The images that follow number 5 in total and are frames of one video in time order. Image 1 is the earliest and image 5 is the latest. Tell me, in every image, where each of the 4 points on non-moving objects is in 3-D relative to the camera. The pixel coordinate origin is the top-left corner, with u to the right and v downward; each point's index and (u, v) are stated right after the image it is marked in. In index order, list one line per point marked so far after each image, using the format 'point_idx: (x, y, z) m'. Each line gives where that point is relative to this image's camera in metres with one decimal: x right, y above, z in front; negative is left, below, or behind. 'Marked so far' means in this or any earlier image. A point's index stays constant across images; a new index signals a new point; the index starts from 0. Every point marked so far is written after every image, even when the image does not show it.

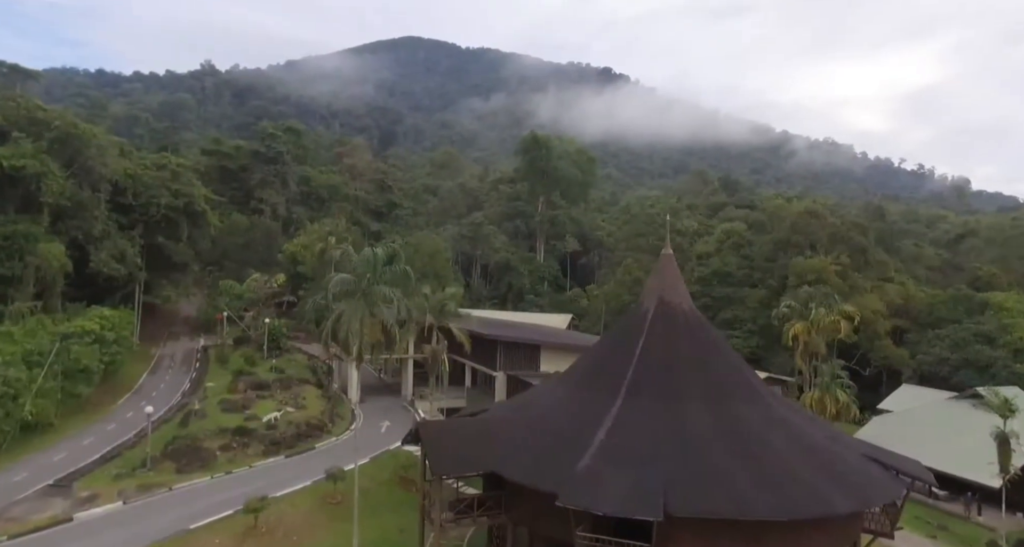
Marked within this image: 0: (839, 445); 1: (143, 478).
0: (+5.9, -3.1, +13.8) m
1: (-8.7, -4.8, +18.0) m
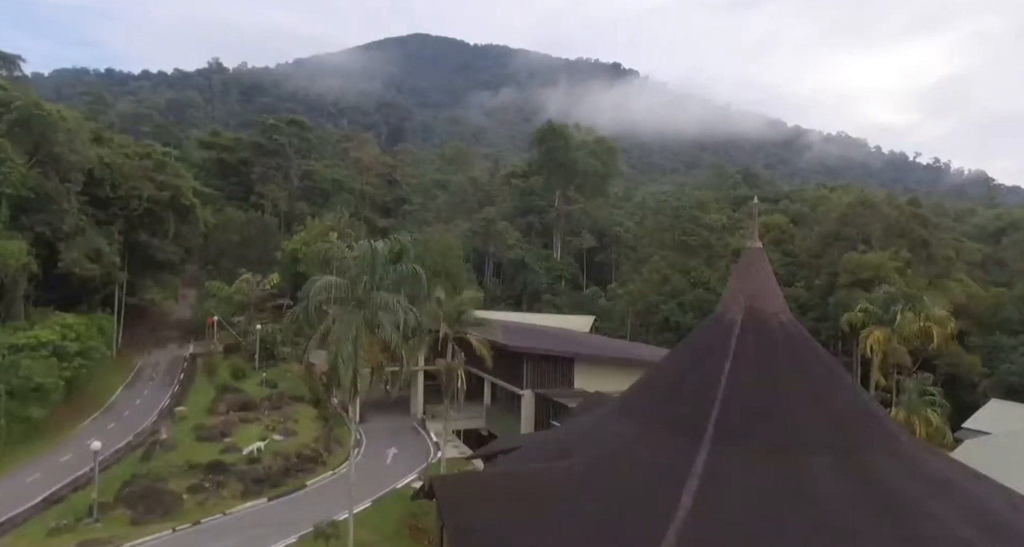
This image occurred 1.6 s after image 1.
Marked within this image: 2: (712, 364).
0: (+6.5, -3.1, +9.9) m
1: (-7.9, -4.8, +14.4) m
2: (+3.1, -1.4, +11.8) m
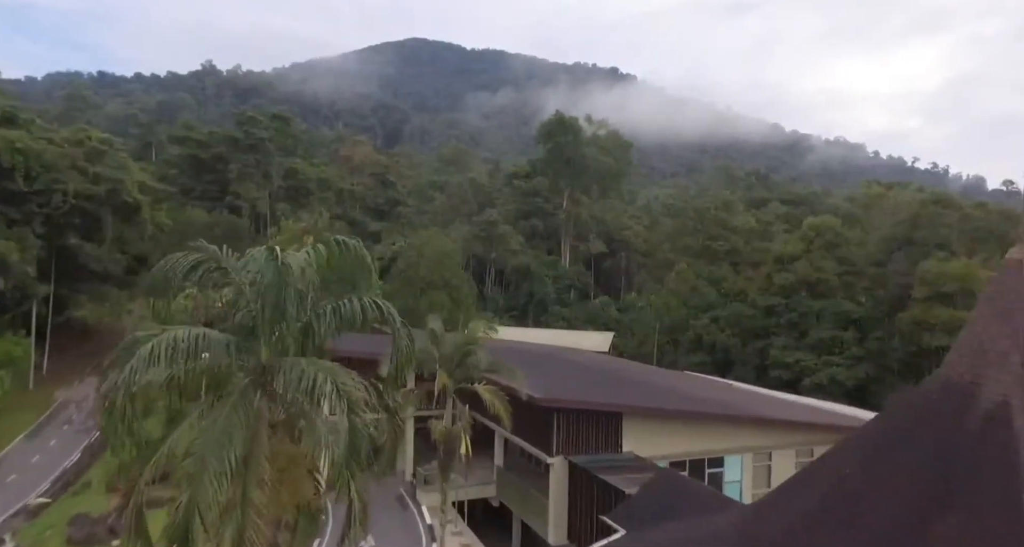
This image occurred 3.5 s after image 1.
0: (+7.0, -3.4, +3.9) m
1: (-7.5, -5.1, +8.3) m
2: (+3.6, -1.7, +5.7) m
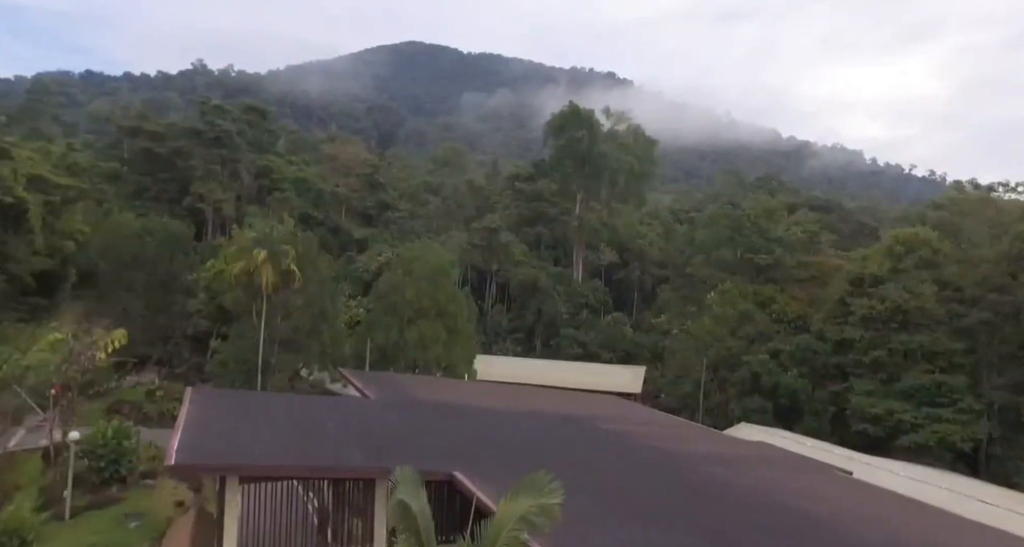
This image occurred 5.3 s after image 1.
0: (+7.7, -4.1, -3.7) m
1: (-6.9, -5.8, +0.6) m
2: (+4.2, -2.4, -1.9) m
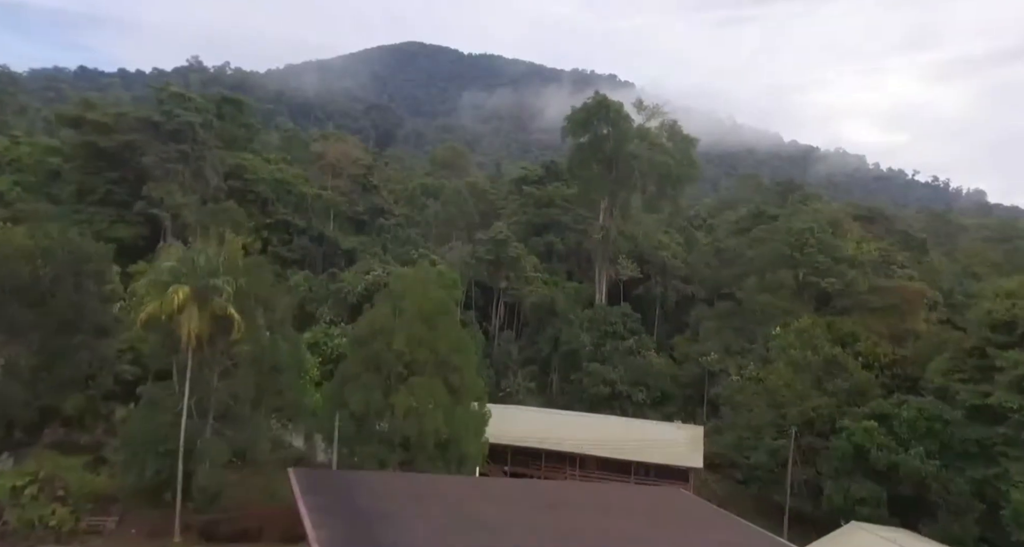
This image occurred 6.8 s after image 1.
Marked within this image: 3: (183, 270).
0: (+8.4, -5.2, -11.3) m
1: (-6.1, -6.8, -7.1) m
2: (+5.0, -3.5, -9.5) m
3: (-7.5, +0.1, +17.8) m
